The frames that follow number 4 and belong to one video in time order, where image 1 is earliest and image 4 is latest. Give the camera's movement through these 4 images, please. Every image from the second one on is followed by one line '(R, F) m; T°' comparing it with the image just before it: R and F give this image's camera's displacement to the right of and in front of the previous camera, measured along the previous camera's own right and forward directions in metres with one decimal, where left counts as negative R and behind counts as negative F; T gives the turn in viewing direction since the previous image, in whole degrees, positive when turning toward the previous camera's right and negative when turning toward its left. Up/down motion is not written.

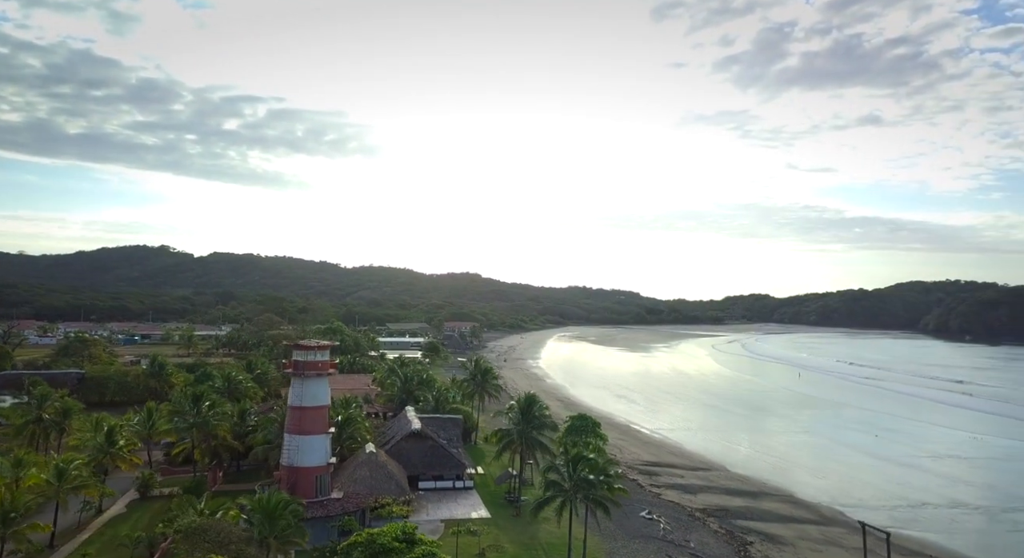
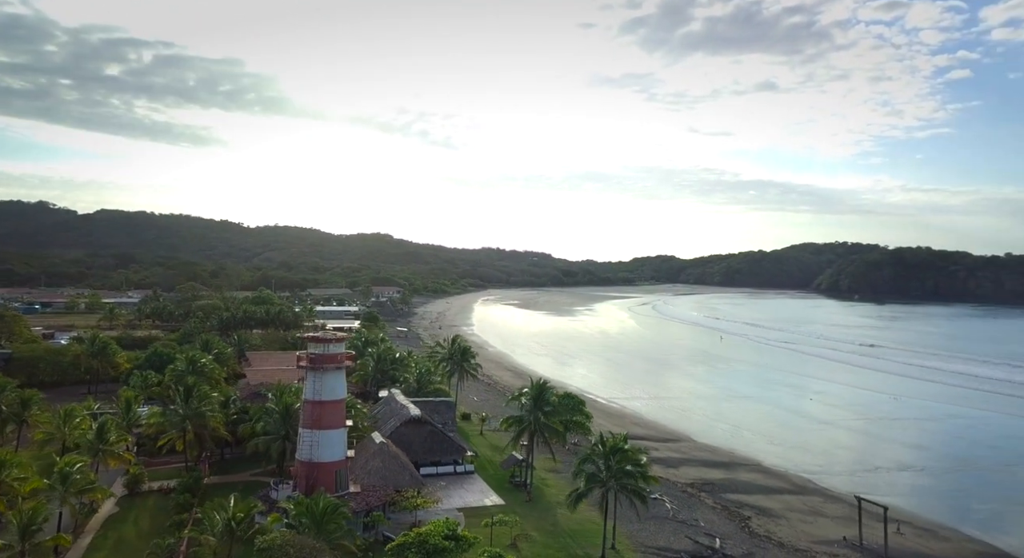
(-2.8, +0.5) m; +6°
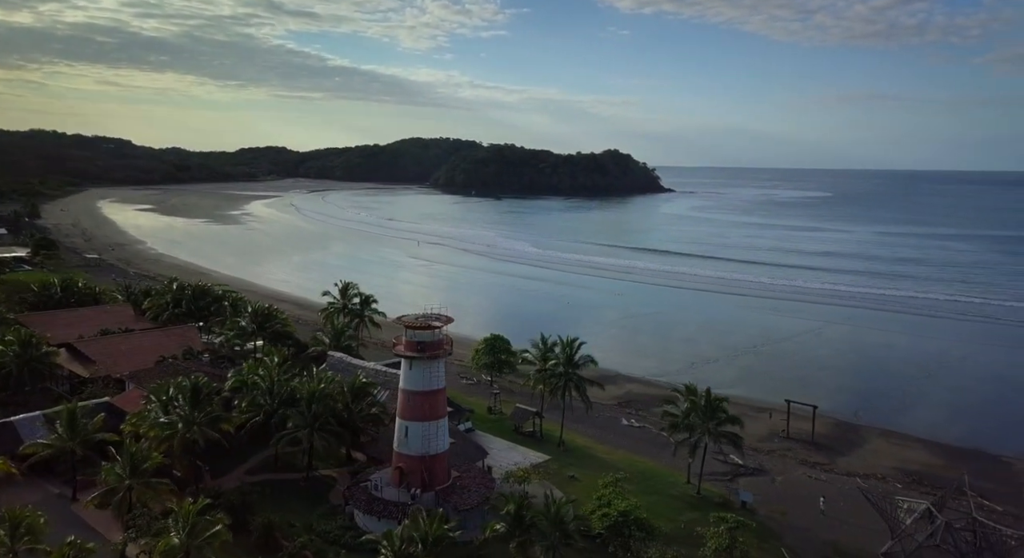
(-11.7, +2.8) m; +25°
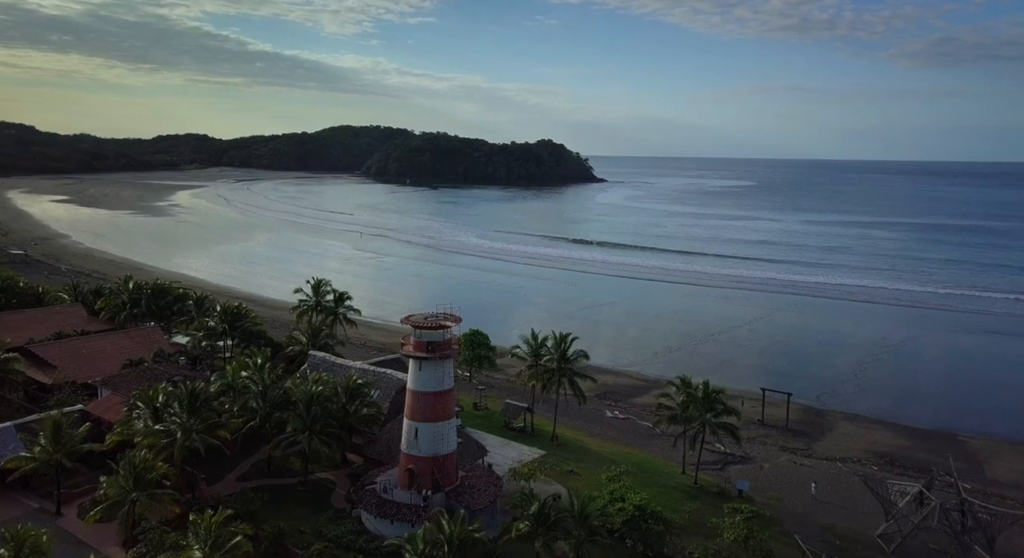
(-1.8, 0.0) m; +5°
